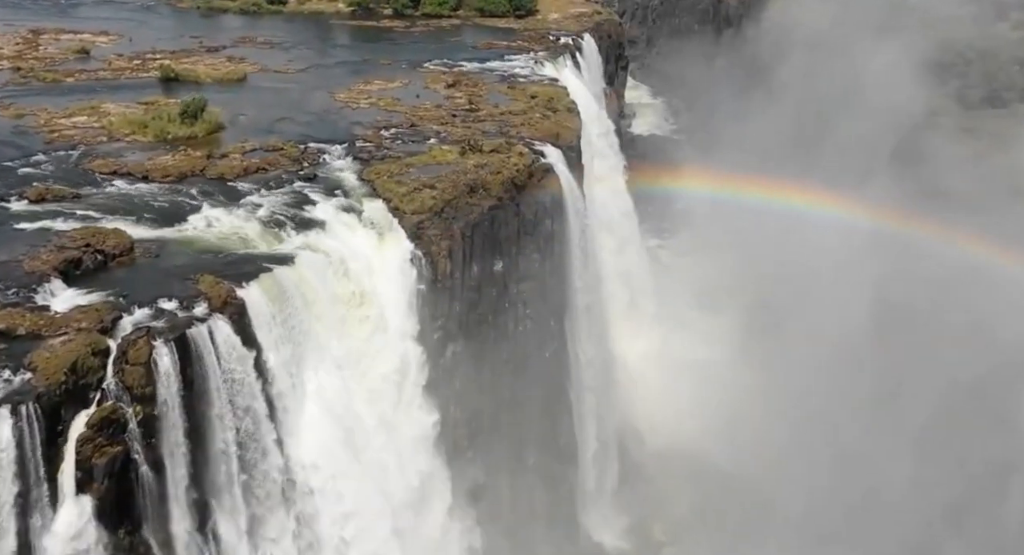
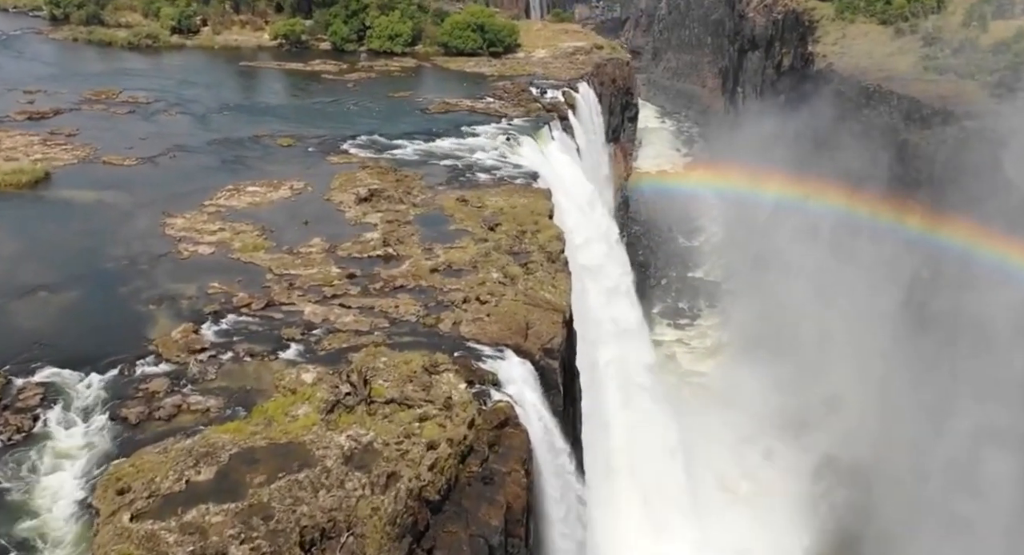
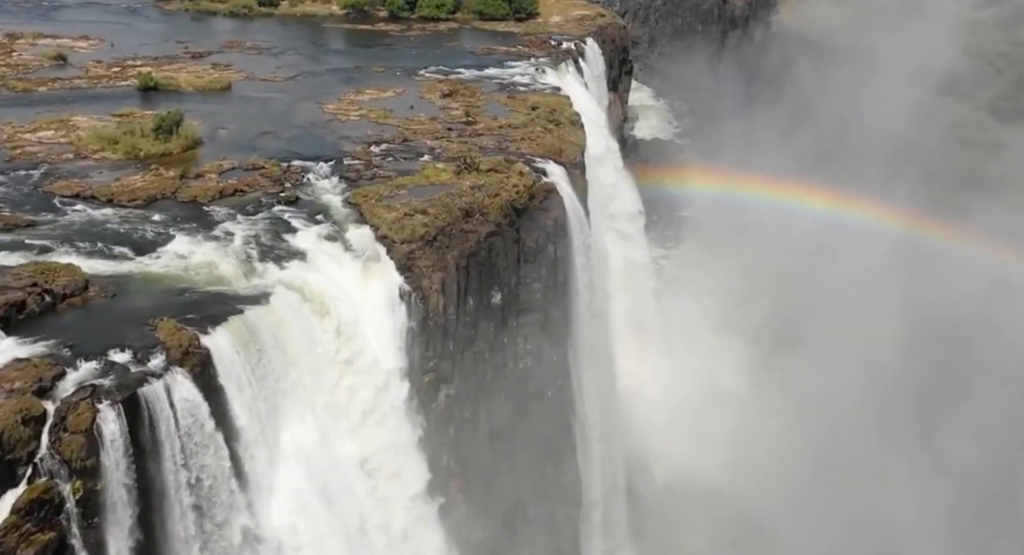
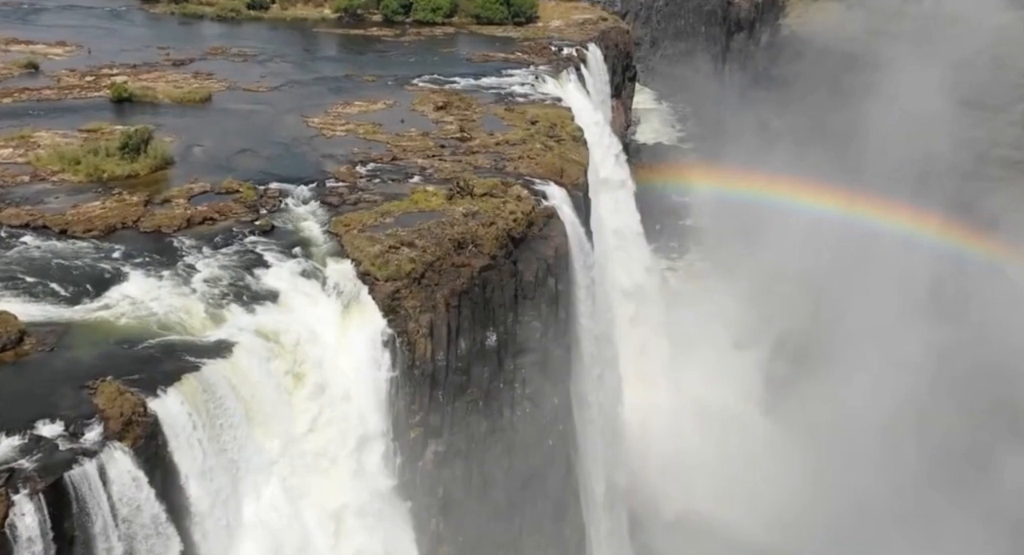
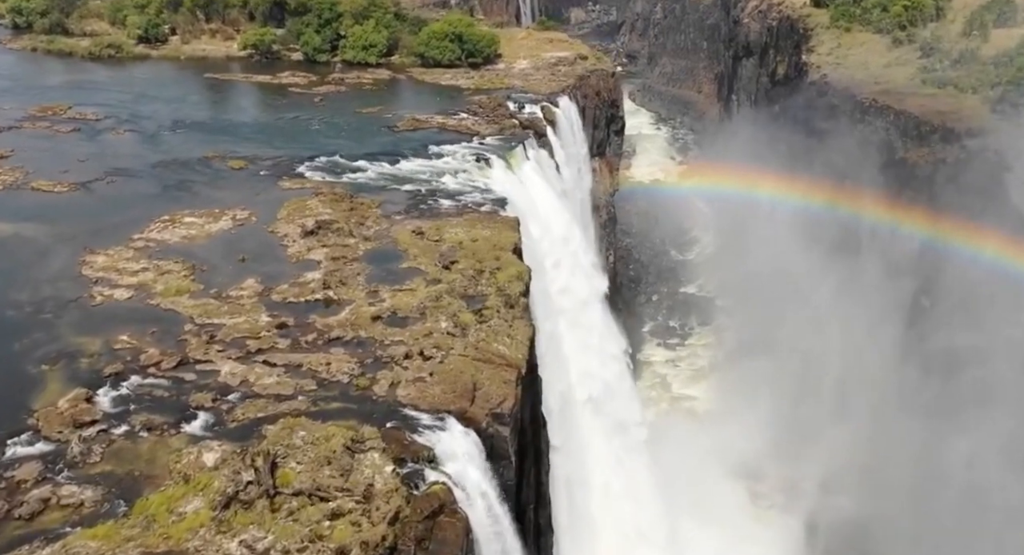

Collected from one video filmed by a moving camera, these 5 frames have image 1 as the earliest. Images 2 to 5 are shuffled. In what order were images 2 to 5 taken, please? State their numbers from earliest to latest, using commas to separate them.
3, 4, 2, 5
